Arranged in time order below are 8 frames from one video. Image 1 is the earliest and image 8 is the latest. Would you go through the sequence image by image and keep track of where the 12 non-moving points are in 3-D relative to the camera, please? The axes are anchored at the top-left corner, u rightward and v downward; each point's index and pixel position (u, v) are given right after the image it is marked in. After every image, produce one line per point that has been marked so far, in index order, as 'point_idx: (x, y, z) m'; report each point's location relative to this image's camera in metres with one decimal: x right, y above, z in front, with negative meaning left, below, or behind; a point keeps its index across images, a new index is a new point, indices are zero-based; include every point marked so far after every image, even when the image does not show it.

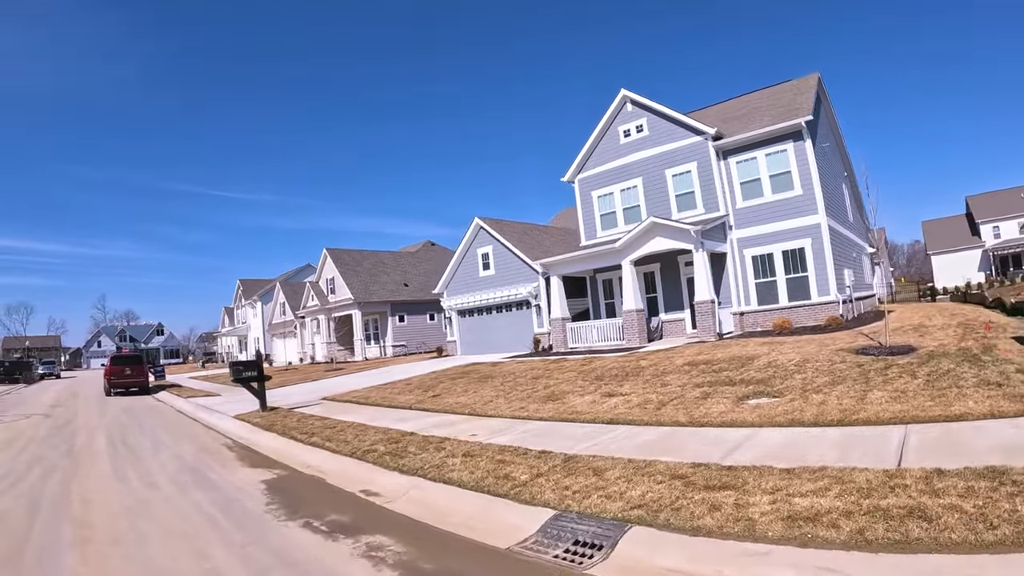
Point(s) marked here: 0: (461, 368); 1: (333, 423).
0: (-1.5, -2.5, +18.4) m
1: (-3.4, -2.6, +11.4) m
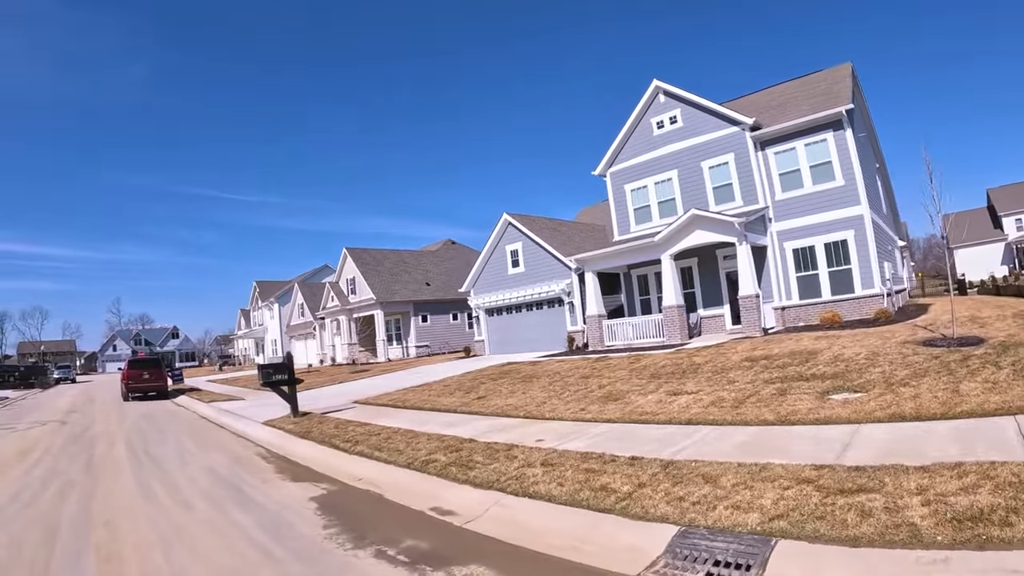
0: (-0.3, -2.3, +17.3) m
1: (-2.3, -2.4, +10.4) m
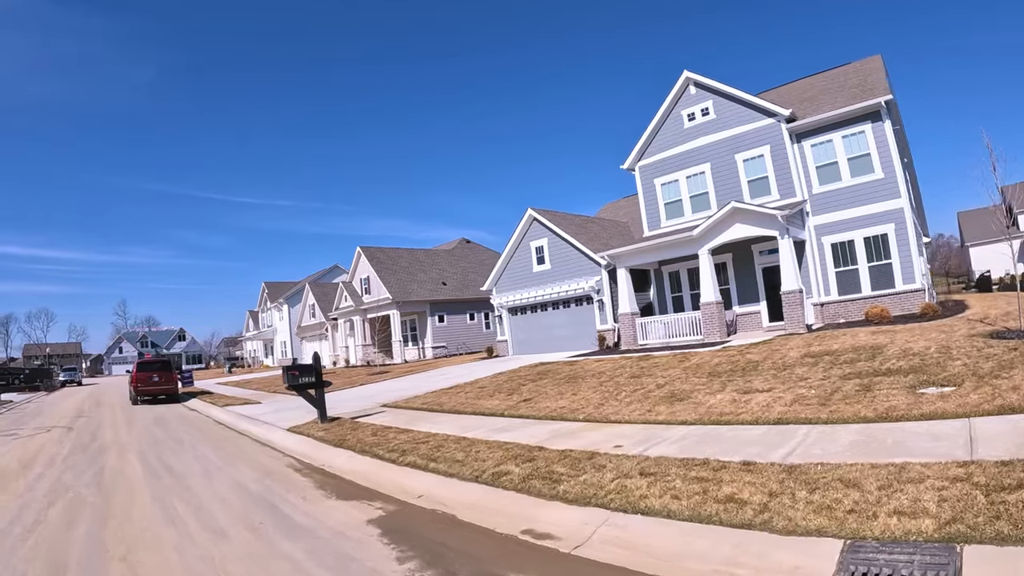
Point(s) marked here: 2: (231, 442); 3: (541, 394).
0: (+0.6, -2.2, +16.3) m
1: (-1.4, -2.3, +9.3) m
2: (-5.7, -3.2, +12.1) m
3: (+0.7, -2.2, +12.3) m
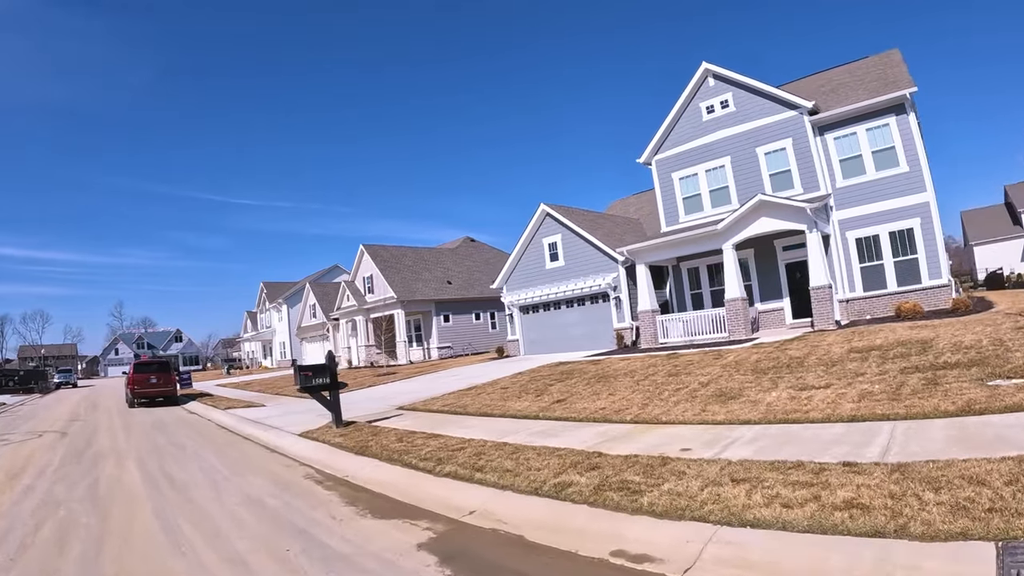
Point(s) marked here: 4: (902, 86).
0: (+1.2, -2.1, +15.4) m
1: (-0.8, -2.1, +8.4) m
2: (-5.1, -3.0, +11.2) m
3: (+1.2, -2.0, +11.4) m
4: (+13.0, +6.6, +19.9) m
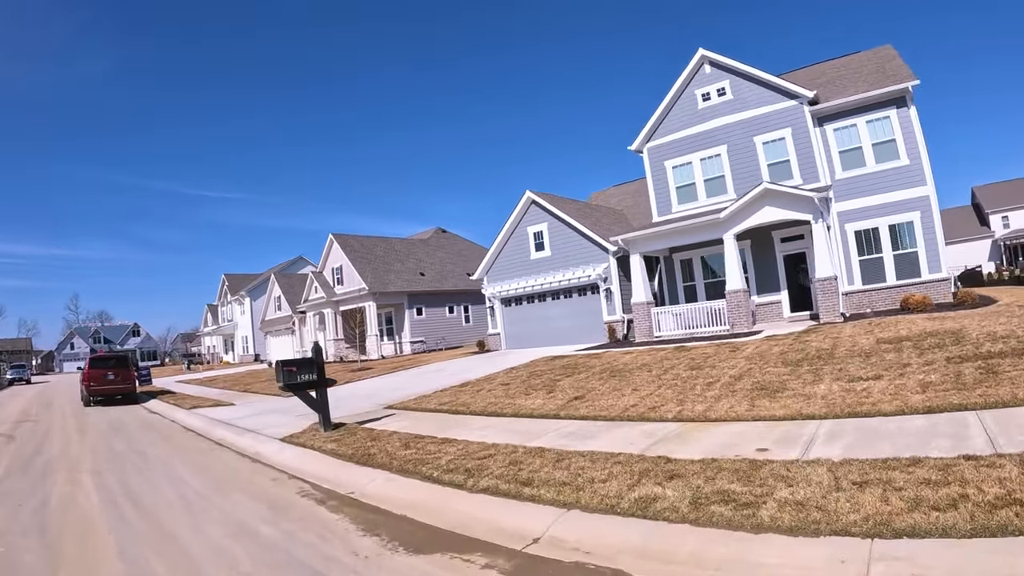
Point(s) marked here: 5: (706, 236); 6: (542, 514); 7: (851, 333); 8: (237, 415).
0: (+1.1, -1.8, +14.2) m
1: (-0.4, -1.9, +7.1) m
2: (-4.9, -2.8, +9.7) m
3: (+1.4, -1.8, +10.3) m
4: (+12.7, +6.9, +19.5) m
5: (+6.1, +1.6, +18.9) m
6: (+0.2, -1.8, +4.8) m
7: (+7.5, -1.1, +13.5) m
8: (-7.4, -3.4, +16.1) m
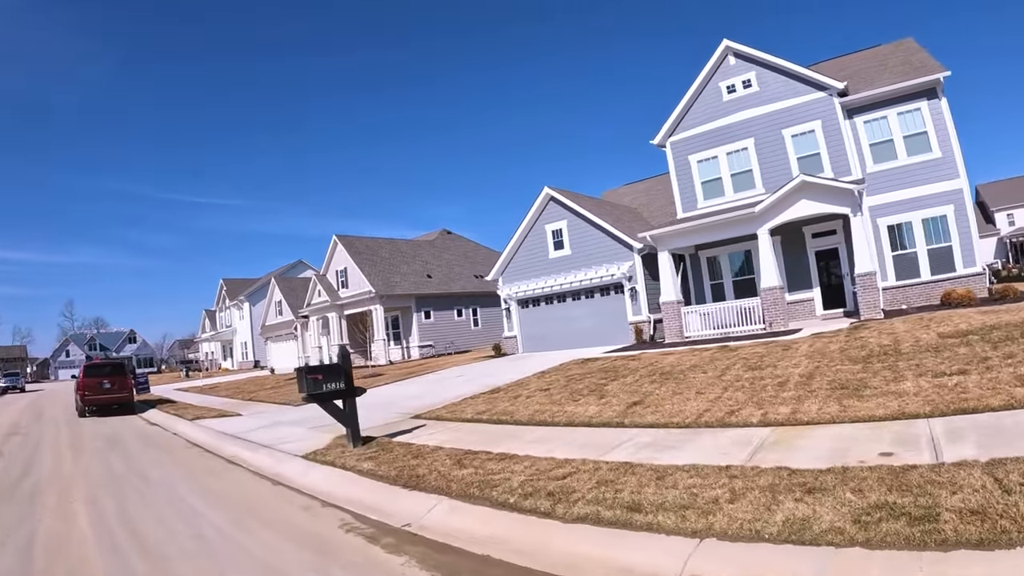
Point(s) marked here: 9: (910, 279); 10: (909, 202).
0: (+1.8, -1.7, +13.2) m
1: (+0.3, -1.8, +6.1) m
2: (-4.1, -2.7, +8.6) m
3: (+2.2, -1.7, +9.3) m
4: (+13.3, +7.0, +18.7) m
5: (+6.8, +1.7, +18.0) m
6: (+1.0, -1.7, +3.8) m
7: (+8.3, -0.9, +12.5) m
8: (-6.7, -3.4, +15.0) m
9: (+13.1, +0.3, +19.8) m
10: (+13.0, +2.9, +19.8) m
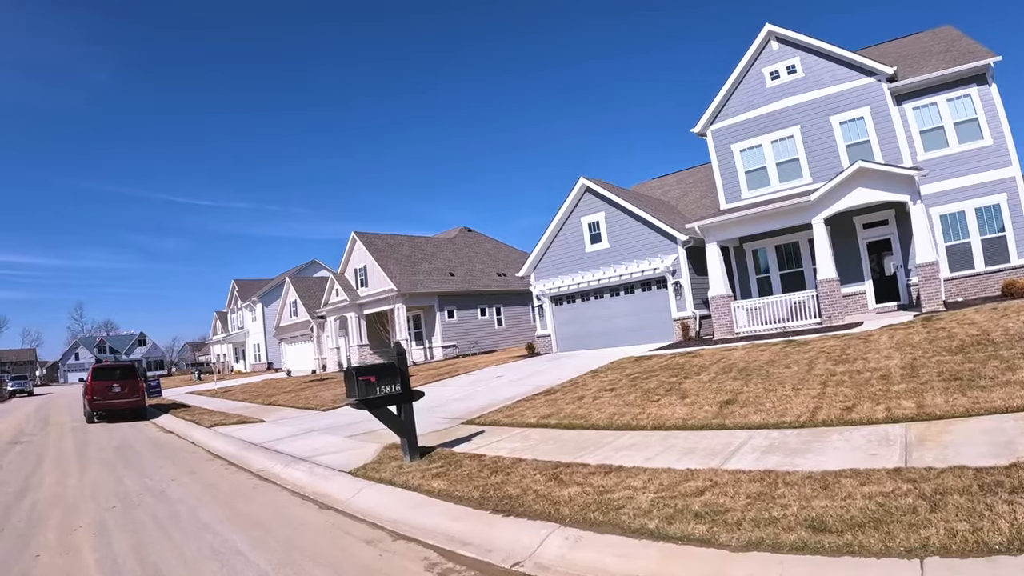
0: (+2.9, -1.6, +12.3) m
1: (+1.4, -1.6, +5.2) m
2: (-3.0, -2.6, +7.7) m
3: (+3.3, -1.5, +8.4) m
4: (+14.4, +7.2, +17.7) m
5: (+7.9, +1.9, +17.1) m
6: (+2.1, -1.5, +2.9) m
7: (+9.4, -0.7, +11.6) m
8: (-5.6, -3.3, +14.1) m
9: (+14.3, +0.5, +18.8) m
10: (+14.2, +3.1, +18.8) m
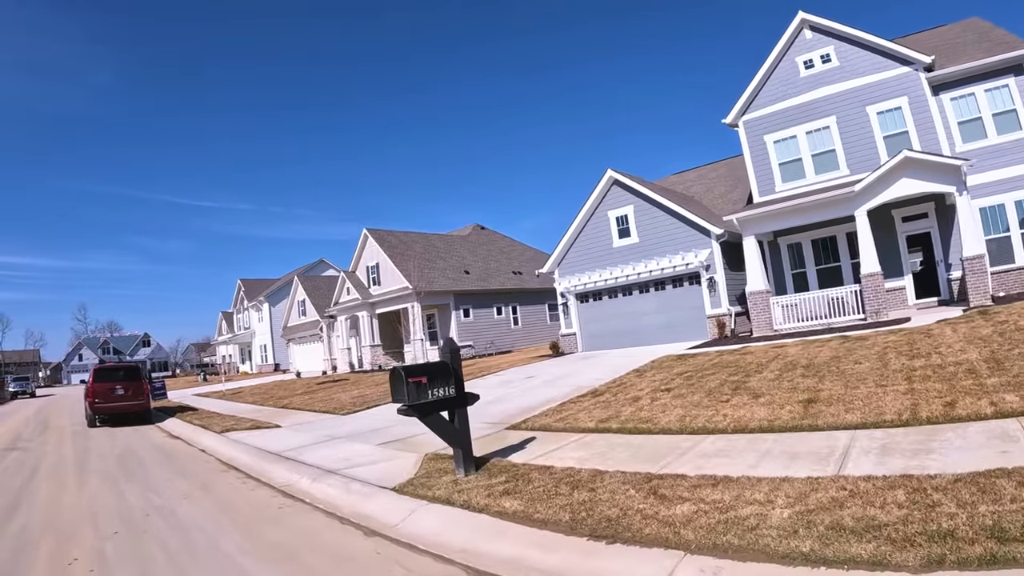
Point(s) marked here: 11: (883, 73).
0: (+3.8, -1.4, +11.6) m
1: (+2.2, -1.5, +4.6) m
2: (-2.2, -2.5, +7.1) m
3: (+4.1, -1.4, +7.7) m
4: (+15.2, +7.4, +17.0) m
5: (+8.7, +2.0, +16.4) m
6: (+2.9, -1.4, +2.2) m
7: (+10.2, -0.6, +10.9) m
8: (-4.7, -3.2, +13.5) m
9: (+15.1, +0.7, +18.1) m
10: (+15.0, +3.2, +18.1) m
11: (+11.7, +7.0, +19.1) m
